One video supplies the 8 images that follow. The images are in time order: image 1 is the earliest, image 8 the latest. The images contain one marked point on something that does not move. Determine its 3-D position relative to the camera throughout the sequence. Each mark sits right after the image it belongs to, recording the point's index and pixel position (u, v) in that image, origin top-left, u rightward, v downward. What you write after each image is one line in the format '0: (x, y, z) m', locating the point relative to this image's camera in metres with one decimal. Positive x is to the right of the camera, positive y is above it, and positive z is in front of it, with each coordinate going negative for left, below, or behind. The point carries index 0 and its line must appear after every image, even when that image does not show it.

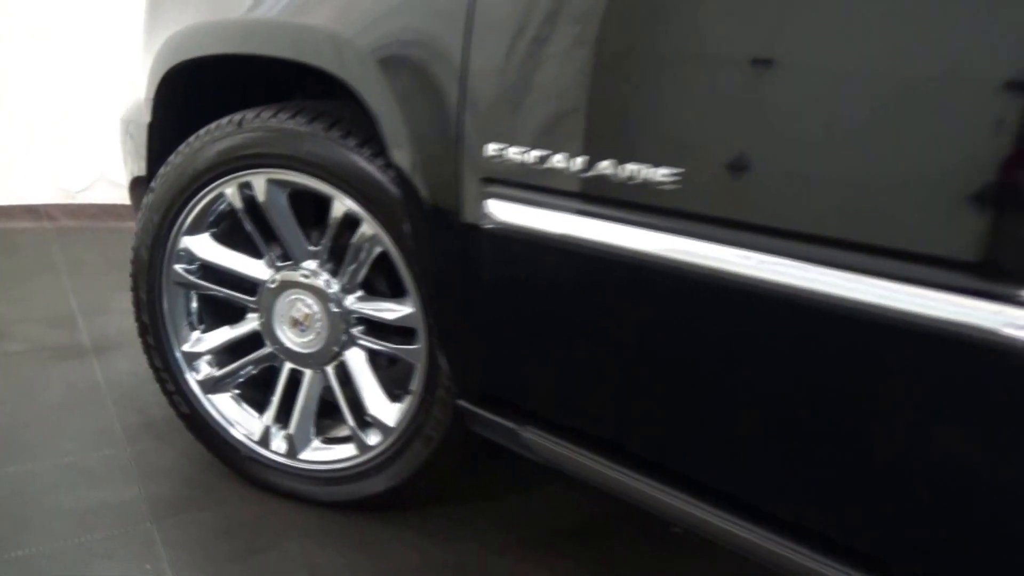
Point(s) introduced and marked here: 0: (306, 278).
0: (-0.4, 0.0, +1.4) m
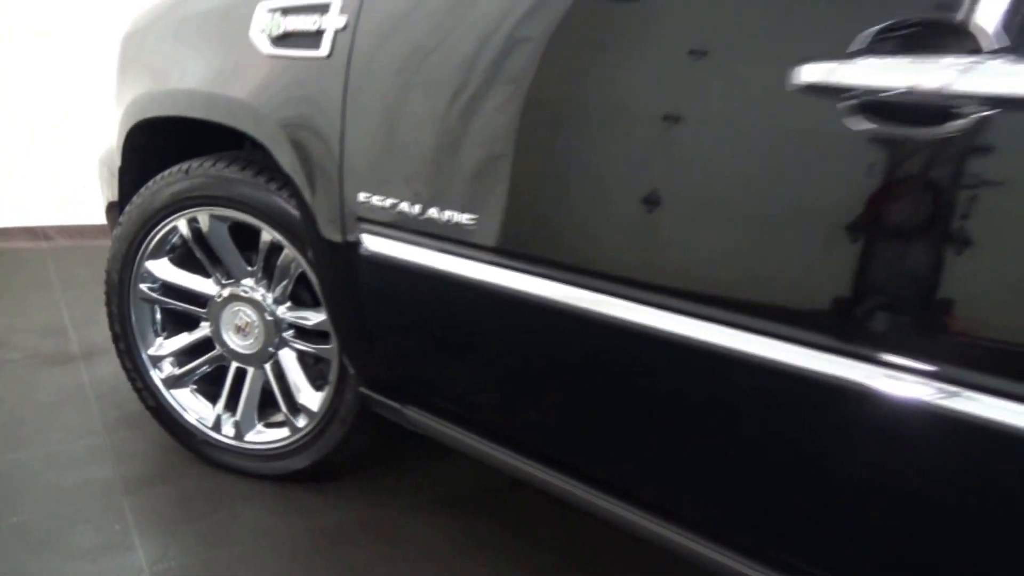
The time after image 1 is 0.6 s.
0: (-0.6, 0.0, +1.8) m
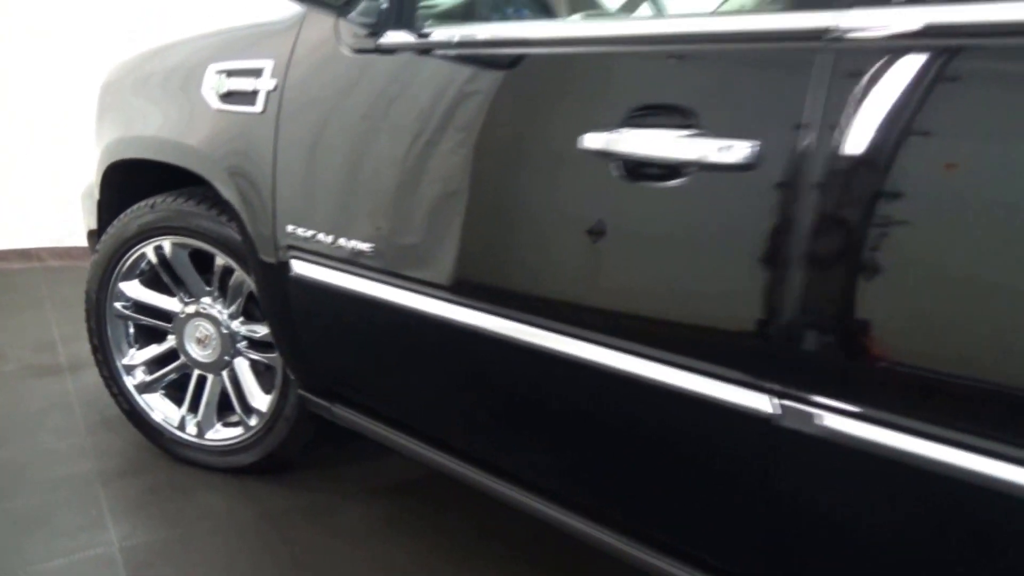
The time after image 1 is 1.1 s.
0: (-0.9, -0.1, +2.0) m
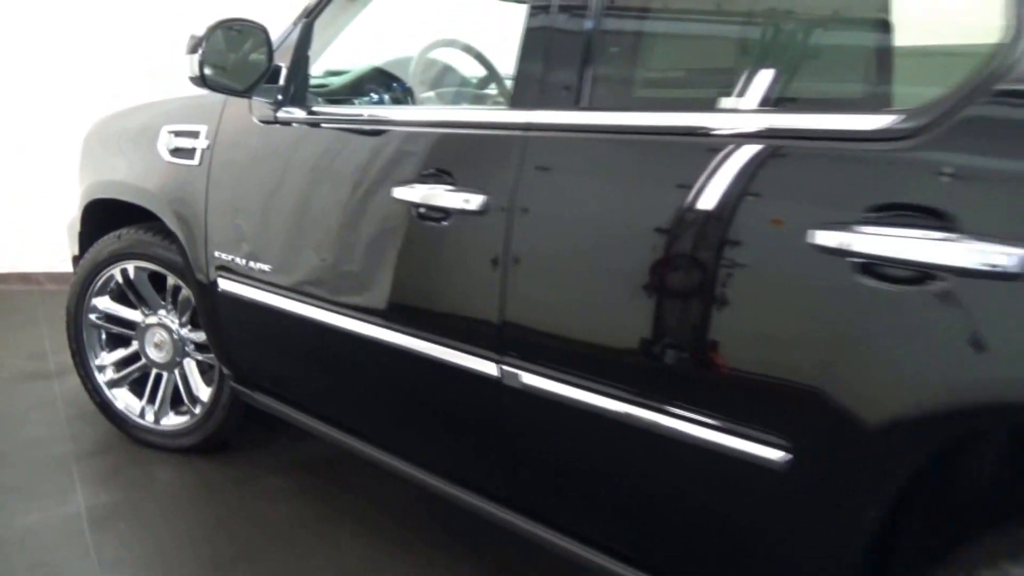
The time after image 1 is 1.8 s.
0: (-1.2, -0.1, +2.5) m
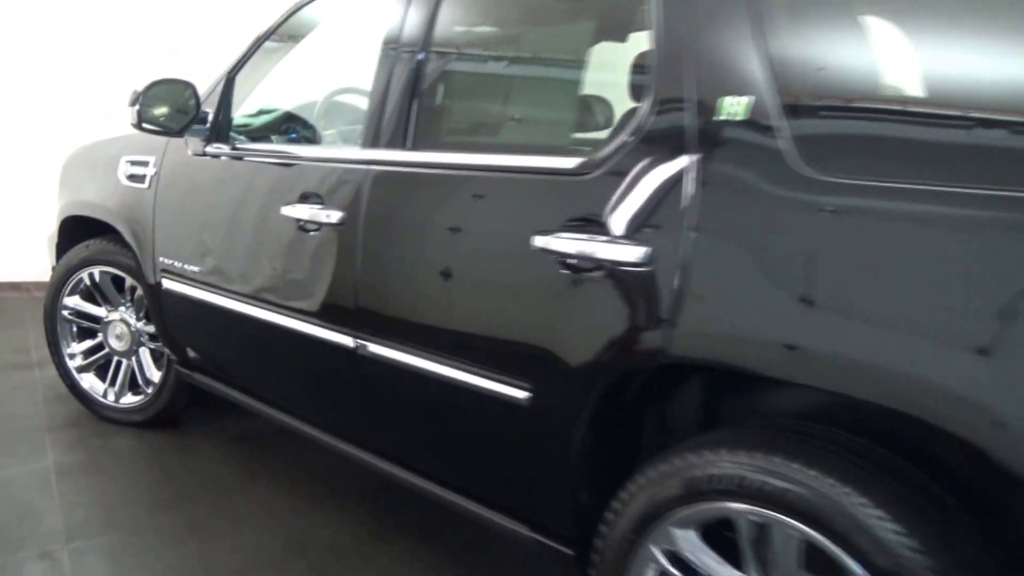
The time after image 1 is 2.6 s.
0: (-1.6, -0.1, +3.1) m
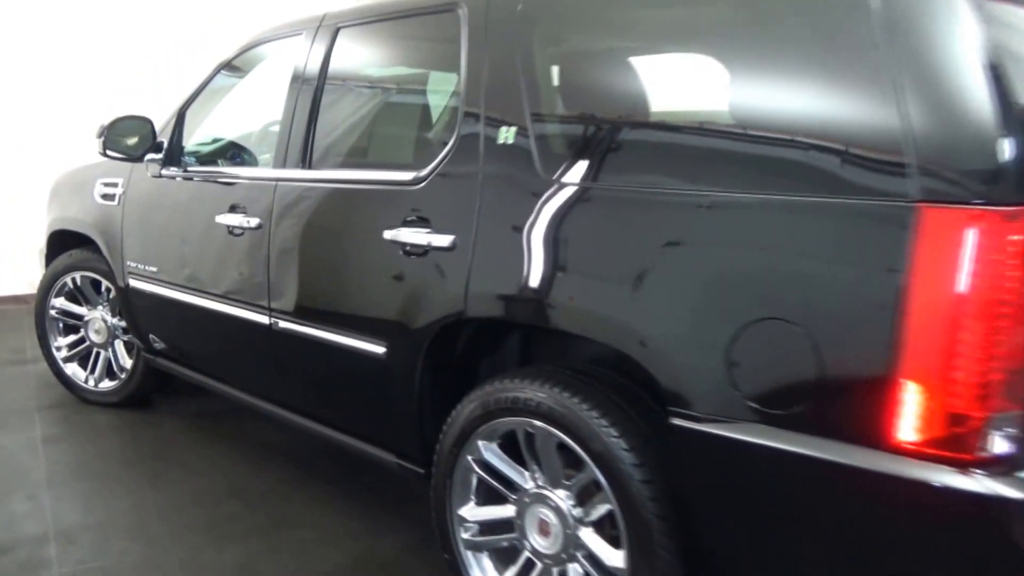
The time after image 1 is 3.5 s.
0: (-2.1, -0.1, +3.6) m
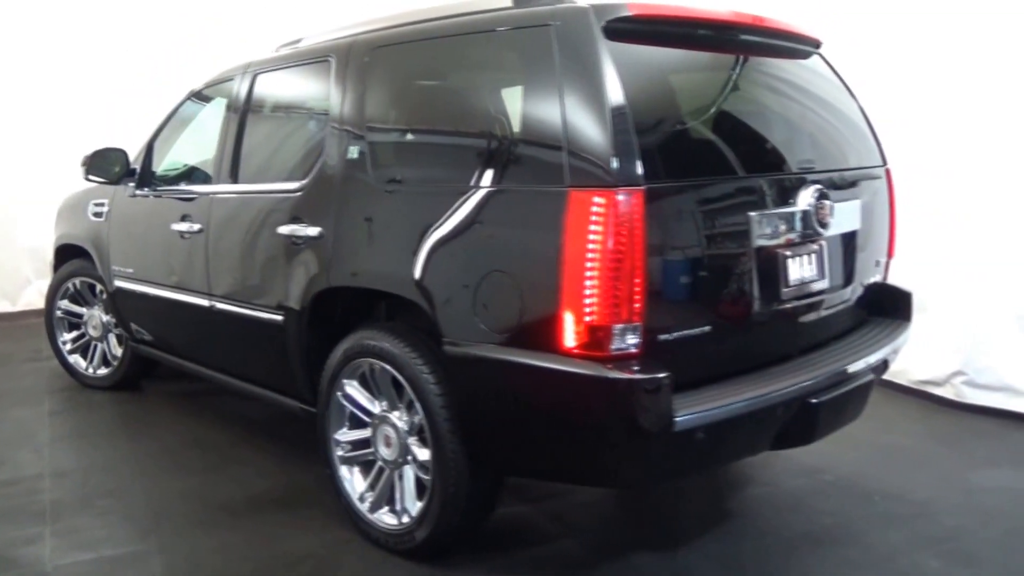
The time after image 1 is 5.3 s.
0: (-2.5, -0.1, +4.4) m
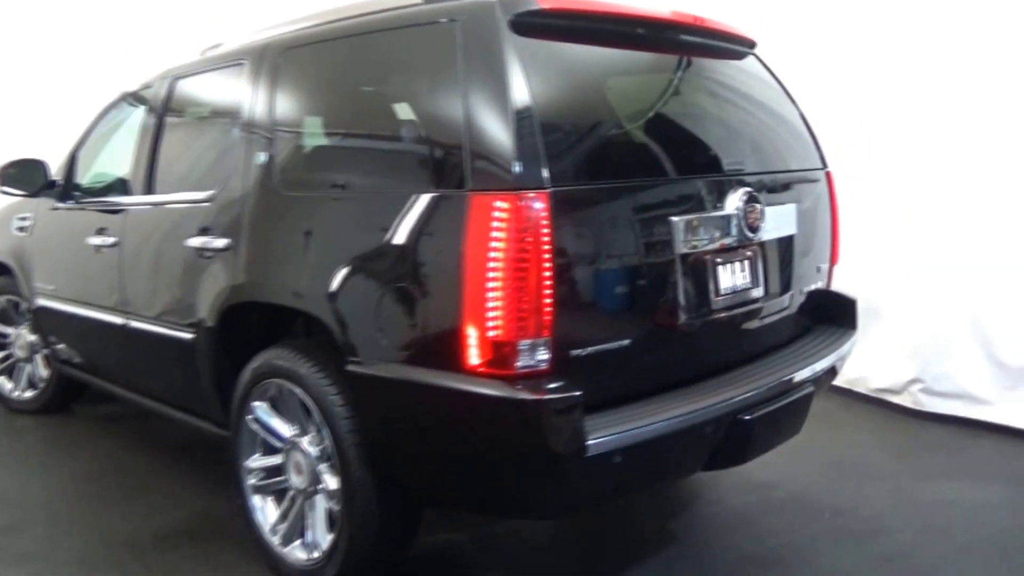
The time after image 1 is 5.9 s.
0: (-2.8, -0.2, +4.1) m
